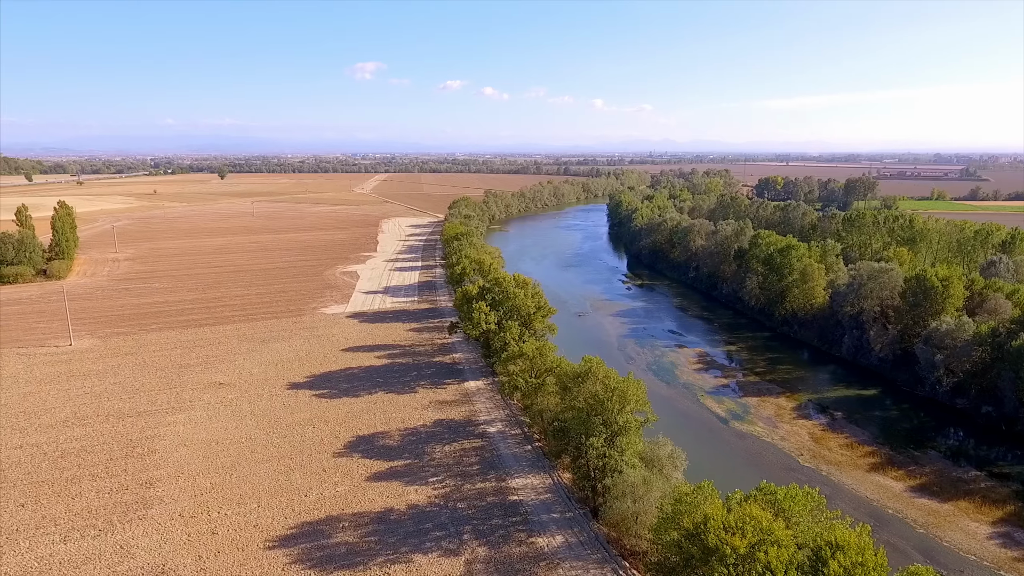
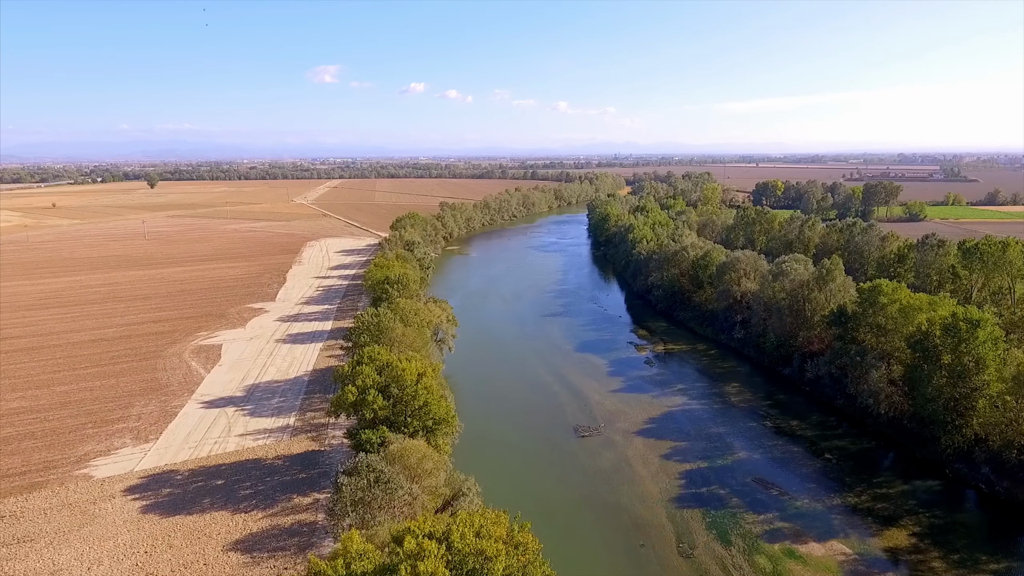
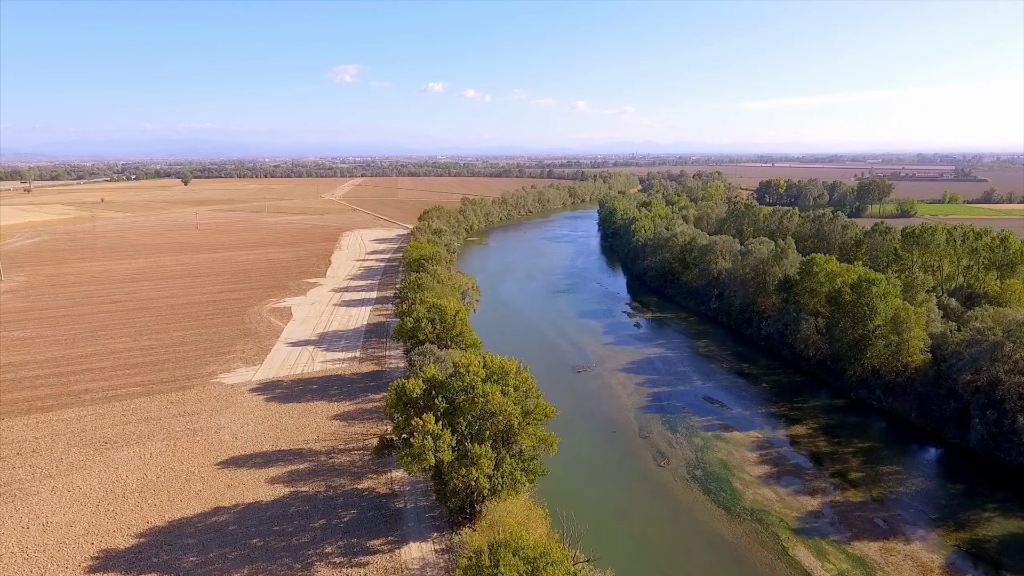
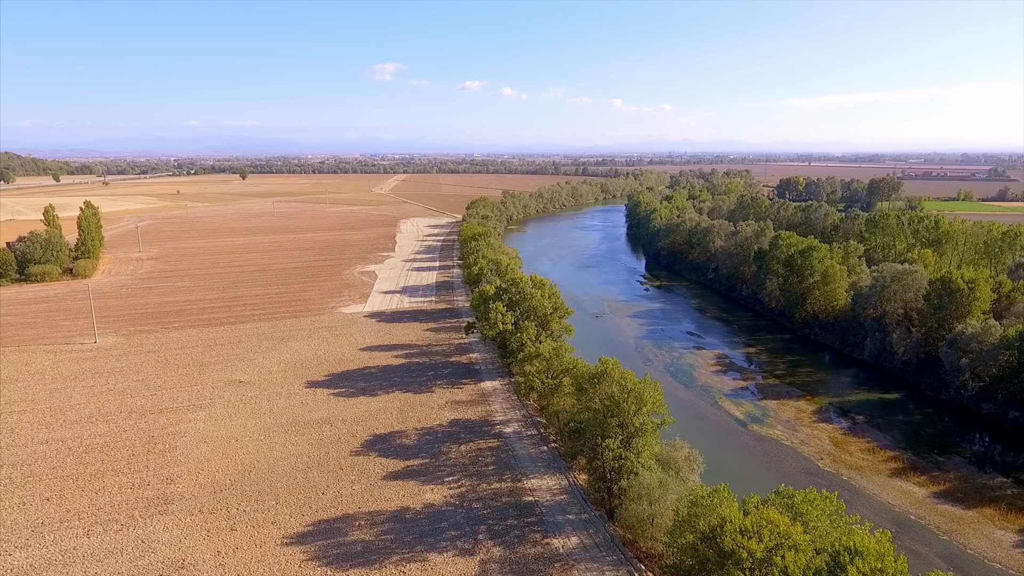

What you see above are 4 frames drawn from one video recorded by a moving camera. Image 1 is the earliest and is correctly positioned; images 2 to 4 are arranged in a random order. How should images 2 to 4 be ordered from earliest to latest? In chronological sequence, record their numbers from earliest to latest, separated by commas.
4, 3, 2
